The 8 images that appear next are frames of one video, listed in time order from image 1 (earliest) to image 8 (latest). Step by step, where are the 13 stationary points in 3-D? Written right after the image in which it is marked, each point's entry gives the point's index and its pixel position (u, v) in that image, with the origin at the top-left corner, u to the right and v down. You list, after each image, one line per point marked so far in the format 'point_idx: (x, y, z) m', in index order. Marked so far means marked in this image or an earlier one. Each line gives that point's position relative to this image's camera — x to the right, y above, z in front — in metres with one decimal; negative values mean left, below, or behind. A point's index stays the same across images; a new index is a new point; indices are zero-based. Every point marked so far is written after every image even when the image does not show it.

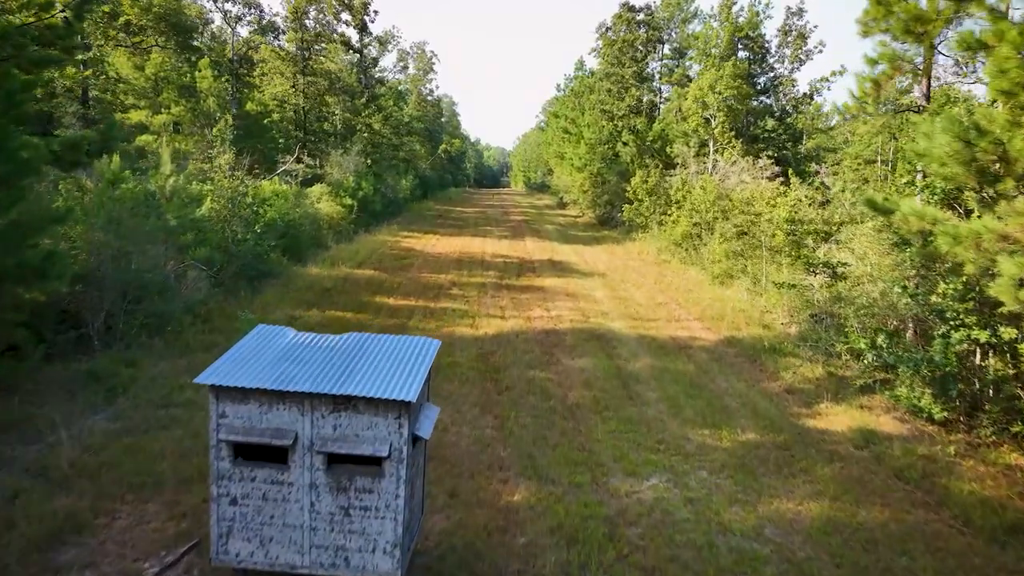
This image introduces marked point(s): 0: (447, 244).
0: (-2.0, +1.3, +20.0) m
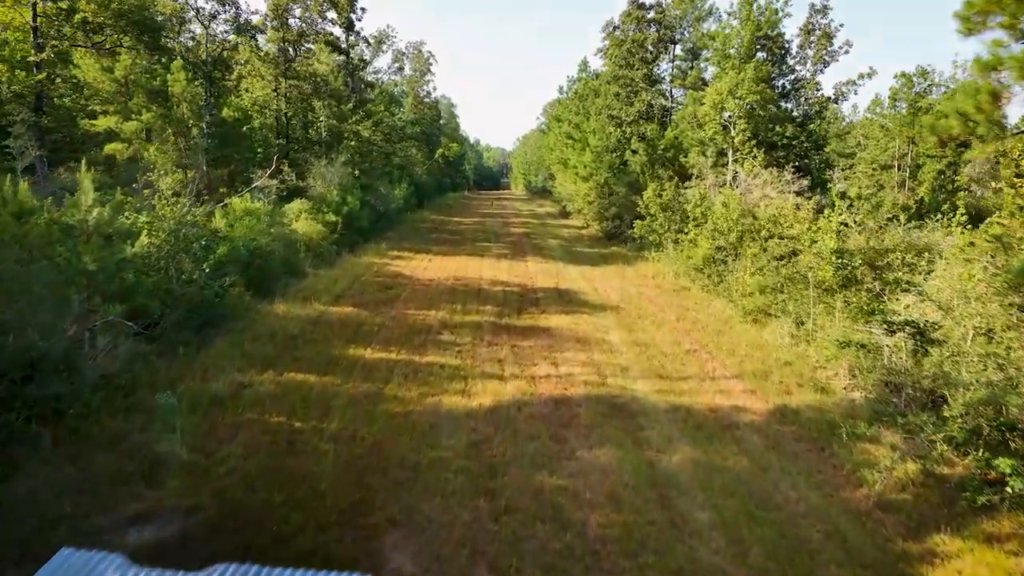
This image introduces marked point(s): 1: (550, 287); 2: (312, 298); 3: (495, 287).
0: (-2.0, +0.6, +18.0) m
1: (+0.8, 0.0, +15.6) m
2: (-4.0, -0.2, +13.0) m
3: (-0.4, 0.0, +15.4) m
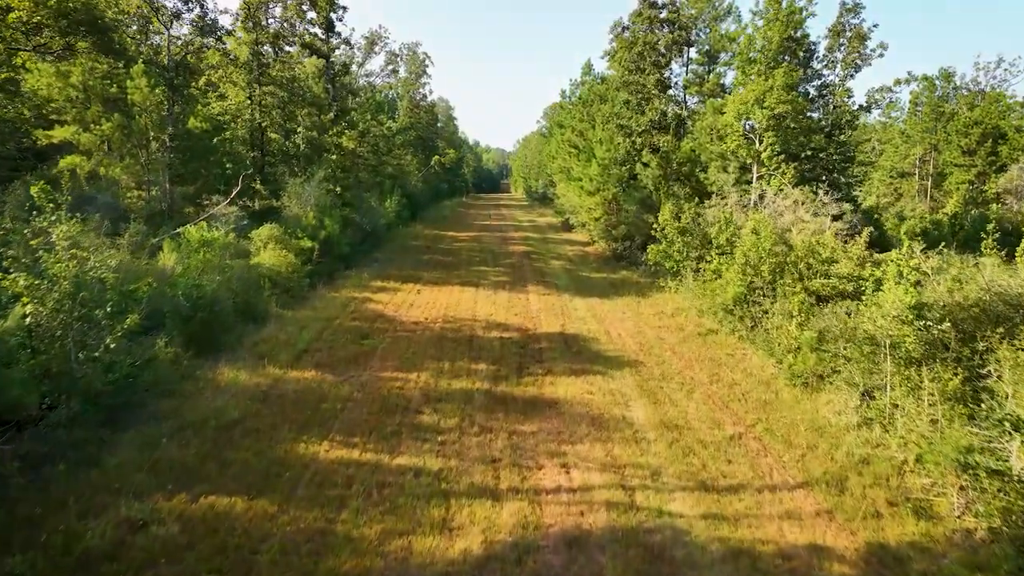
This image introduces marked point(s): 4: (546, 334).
0: (-2.0, -0.3, +15.8) m
1: (+0.8, -0.9, +13.4) m
2: (-4.0, -1.1, +10.8) m
3: (-0.5, -0.9, +13.2) m
4: (+0.7, -0.9, +13.1) m
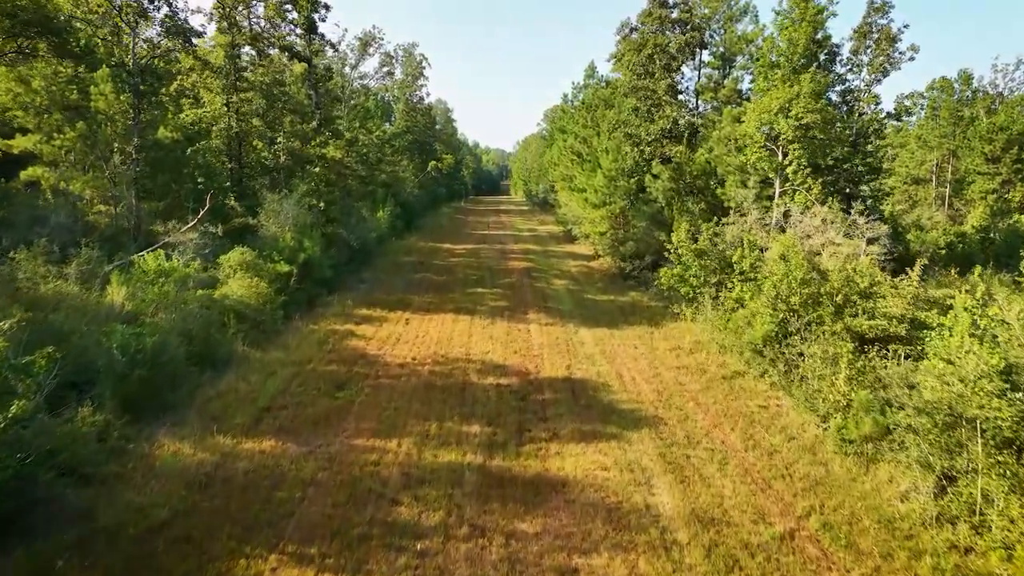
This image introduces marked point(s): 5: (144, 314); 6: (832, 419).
0: (-2.1, -1.0, +14.2) m
1: (+0.8, -1.6, +11.8) m
2: (-4.0, -1.8, +9.1) m
3: (-0.5, -1.6, +11.6) m
4: (+0.7, -1.6, +11.4) m
5: (-6.2, -0.4, +11.0) m
6: (+4.6, -1.9, +9.4) m
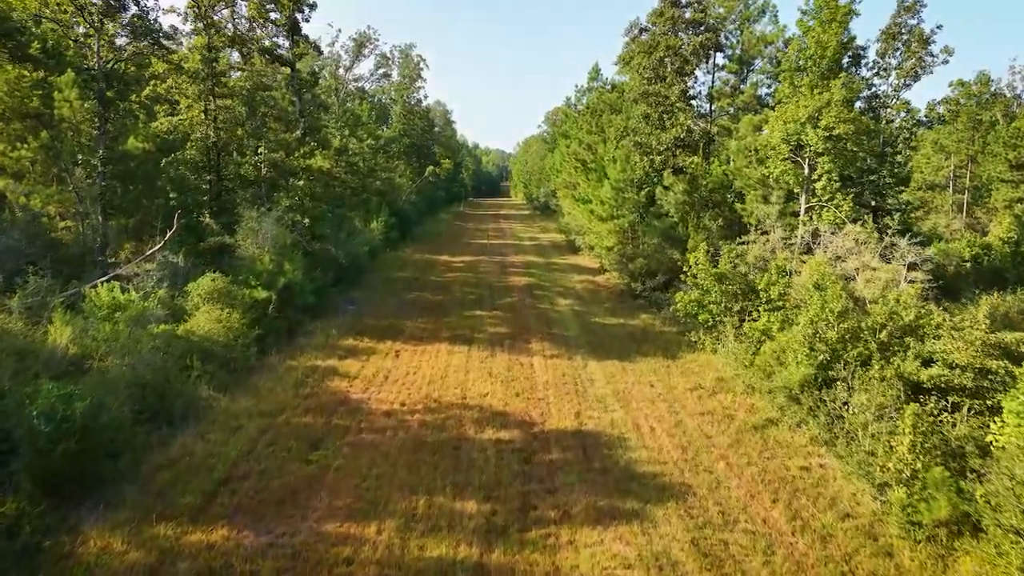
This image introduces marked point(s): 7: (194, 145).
0: (-2.0, -1.6, +12.7) m
1: (+0.8, -2.2, +10.3) m
2: (-4.0, -2.4, +7.6) m
3: (-0.5, -2.2, +10.1) m
4: (+0.7, -2.2, +10.0) m
5: (-6.2, -1.0, +9.5) m
6: (+4.7, -2.5, +7.9) m
7: (-8.2, +3.7, +16.8) m
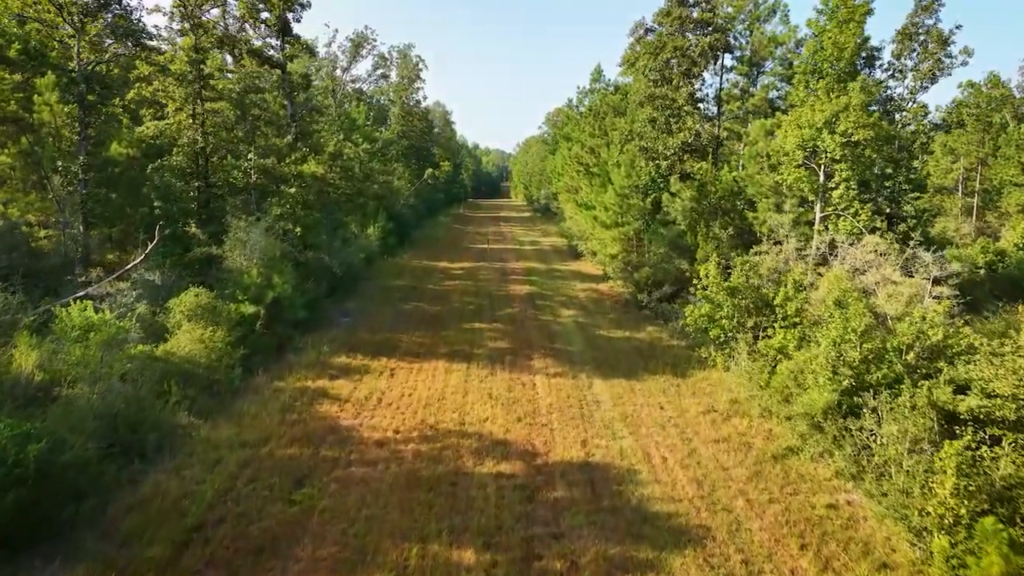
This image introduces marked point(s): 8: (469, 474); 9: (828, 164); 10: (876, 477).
0: (-2.0, -1.9, +12.0) m
1: (+0.8, -2.5, +9.6) m
2: (-4.0, -2.7, +6.9) m
3: (-0.4, -2.5, +9.4) m
4: (+0.7, -2.5, +9.2) m
5: (-6.2, -1.3, +8.8) m
6: (+4.7, -2.8, +7.2) m
7: (-8.2, +3.4, +16.1) m
8: (-0.6, -2.6, +9.0) m
9: (+7.1, +2.8, +14.7) m
10: (+4.9, -2.5, +8.8) m
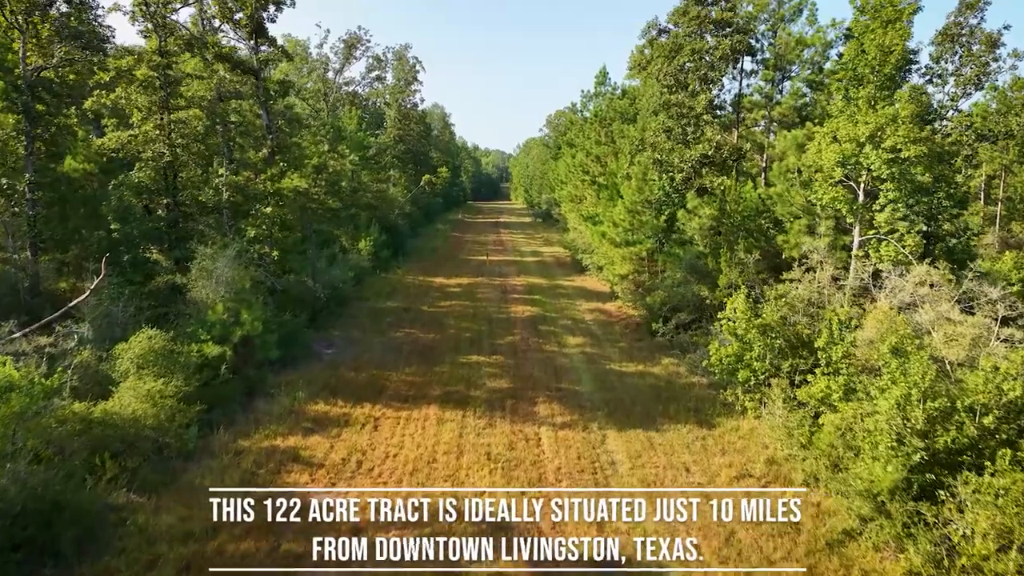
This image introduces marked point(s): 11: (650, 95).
0: (-2.0, -2.6, +10.3) m
1: (+0.8, -3.2, +7.9) m
2: (-4.0, -3.4, +5.3) m
3: (-0.4, -3.2, +7.7) m
4: (+0.8, -3.2, +7.6) m
5: (-6.1, -2.0, +7.1) m
6: (+4.7, -3.5, +5.6) m
7: (-8.2, +2.7, +14.4) m
8: (-0.6, -3.2, +7.3) m
9: (+7.1, +2.1, +13.0) m
10: (+5.0, -3.2, +7.2) m
11: (+4.0, +5.7, +18.9) m
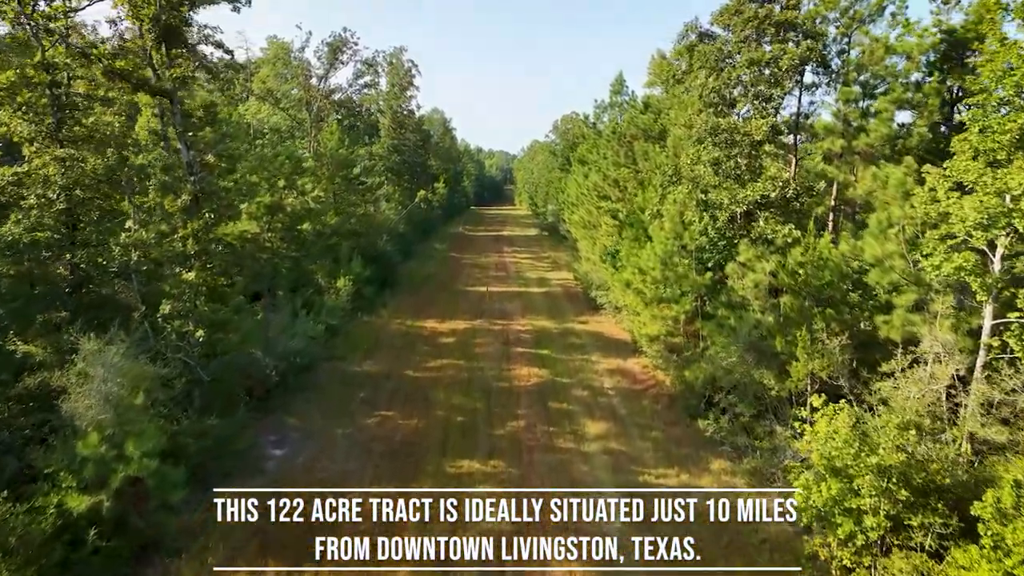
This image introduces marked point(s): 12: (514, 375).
0: (-1.9, -4.1, +6.7) m
1: (+0.9, -4.7, +4.2) m
2: (-4.0, -4.9, +1.6) m
3: (-0.4, -4.7, +4.1) m
4: (+0.8, -4.8, +3.9) m
5: (-6.1, -3.5, +3.5) m
6: (+4.7, -5.1, +1.9) m
7: (-8.1, +1.2, +10.8) m
8: (-0.6, -4.8, +3.7) m
9: (+7.2, +0.6, +9.3) m
10: (+5.0, -4.8, +3.5) m
11: (+4.1, +4.1, +15.3) m
12: (0.0, -2.3, +16.8) m
